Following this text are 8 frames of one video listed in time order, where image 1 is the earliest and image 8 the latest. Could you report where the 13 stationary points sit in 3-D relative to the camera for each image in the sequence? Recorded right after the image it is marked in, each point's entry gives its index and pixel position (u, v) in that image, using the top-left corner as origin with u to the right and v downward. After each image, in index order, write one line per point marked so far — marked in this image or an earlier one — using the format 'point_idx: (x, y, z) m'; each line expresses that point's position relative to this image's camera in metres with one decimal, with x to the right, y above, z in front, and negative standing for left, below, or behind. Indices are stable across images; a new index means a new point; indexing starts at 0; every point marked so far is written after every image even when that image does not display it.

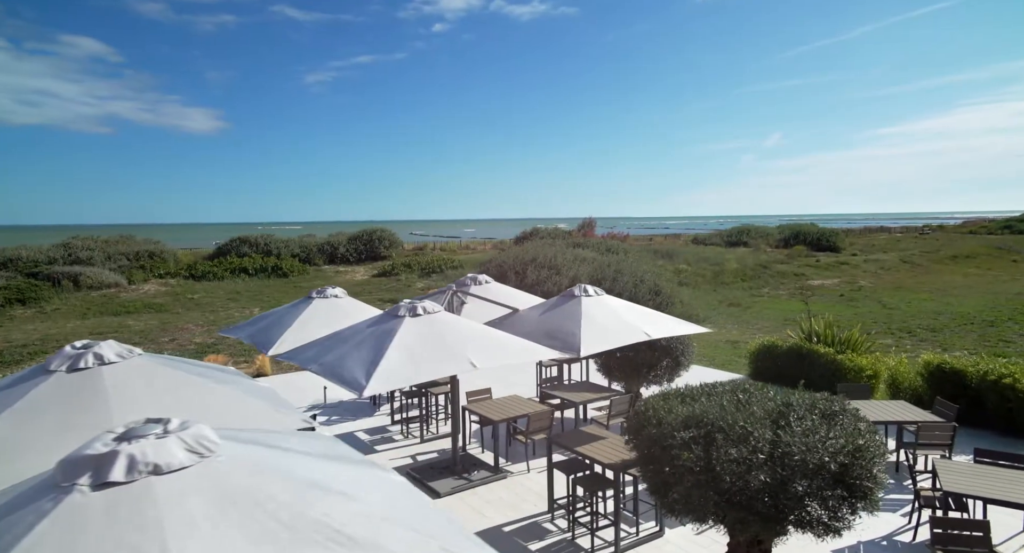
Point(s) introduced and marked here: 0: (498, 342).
0: (-0.1, -0.3, +2.9) m
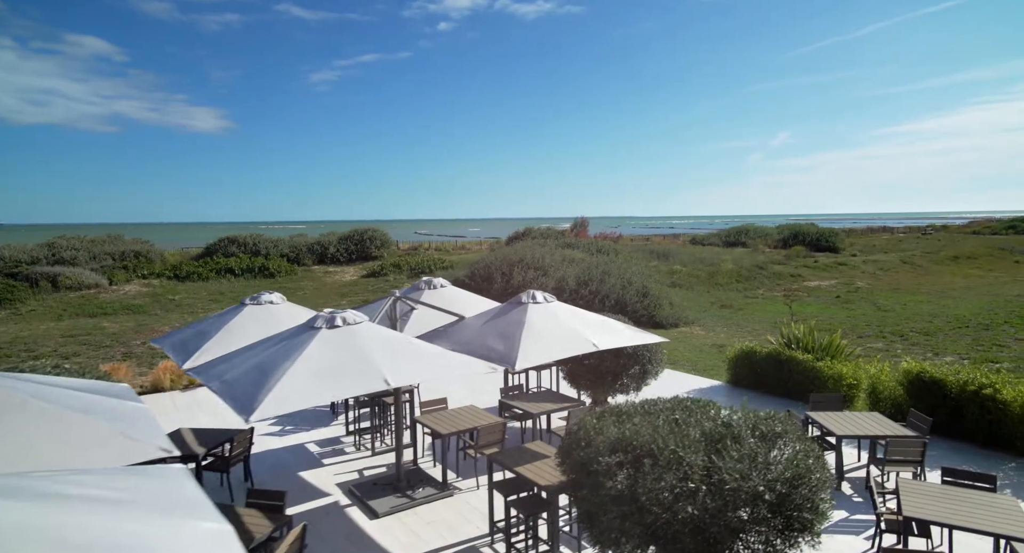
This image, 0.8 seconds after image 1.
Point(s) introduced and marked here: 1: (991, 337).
0: (-0.4, -0.3, +2.7) m
1: (+7.2, -0.9, +9.8) m
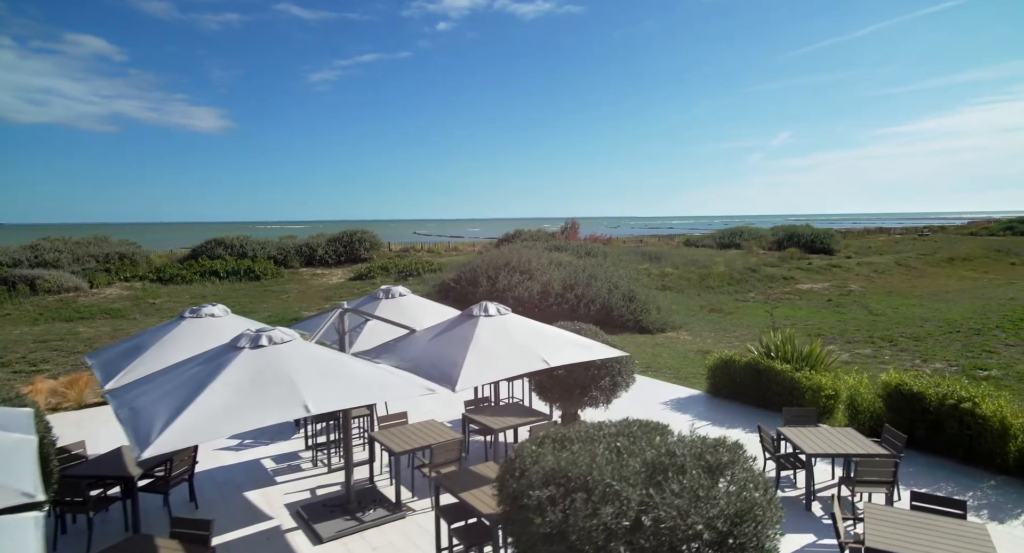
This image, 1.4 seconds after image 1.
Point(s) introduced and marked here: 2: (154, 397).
0: (-0.6, -0.4, +2.5) m
1: (+6.9, -1.0, +9.6) m
2: (-1.3, -0.4, +2.3) m
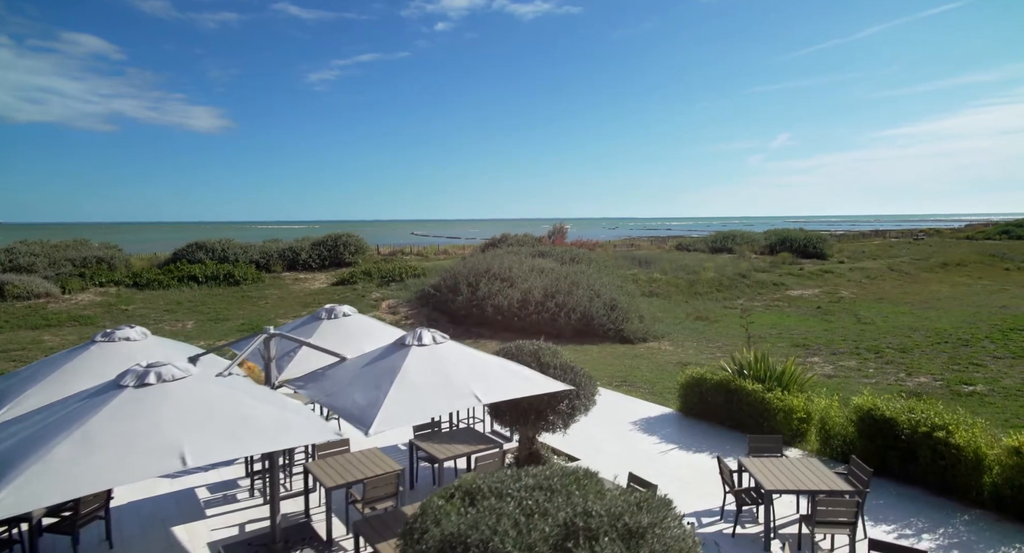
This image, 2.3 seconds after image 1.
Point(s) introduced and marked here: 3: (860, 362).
0: (-0.9, -0.5, +2.3) m
1: (+6.6, -1.1, +9.4) m
2: (-1.6, -0.5, +2.1) m
3: (+4.8, -1.2, +9.1) m
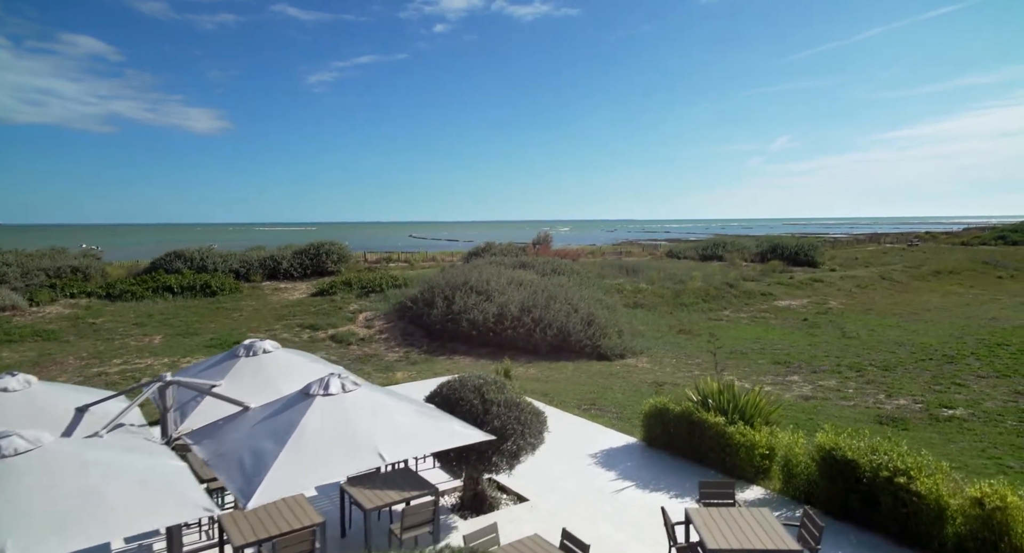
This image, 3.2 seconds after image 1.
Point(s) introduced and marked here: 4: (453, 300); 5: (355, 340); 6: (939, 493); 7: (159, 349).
0: (-1.3, -0.7, +2.1) m
1: (+6.2, -1.4, +9.2) m
2: (-2.0, -0.7, +1.9) m
3: (+4.4, -1.4, +8.8) m
4: (-1.0, -0.4, +11.1) m
5: (-2.6, -1.0, +10.7) m
6: (+2.4, -1.2, +3.7) m
7: (-5.2, -1.1, +9.7) m
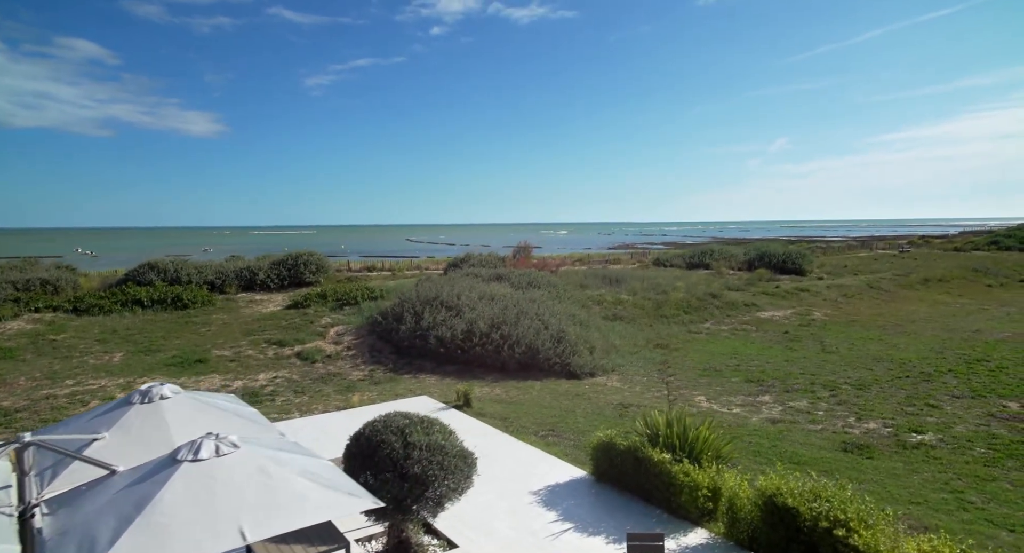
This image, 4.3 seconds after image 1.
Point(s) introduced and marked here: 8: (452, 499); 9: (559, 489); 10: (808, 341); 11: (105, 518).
0: (-1.8, -0.9, +1.9) m
1: (+5.7, -1.6, +9.0) m
2: (-2.4, -1.0, +1.6) m
3: (+4.0, -1.7, +8.6) m
4: (-1.5, -0.7, +10.9) m
5: (-3.0, -1.3, +10.4) m
6: (+1.9, -1.4, +3.5) m
7: (-5.7, -1.3, +9.5) m
8: (-0.4, -1.4, +4.1) m
9: (+0.4, -1.7, +5.3) m
10: (+6.0, -1.3, +13.1) m
11: (-1.5, -0.9, +2.5) m
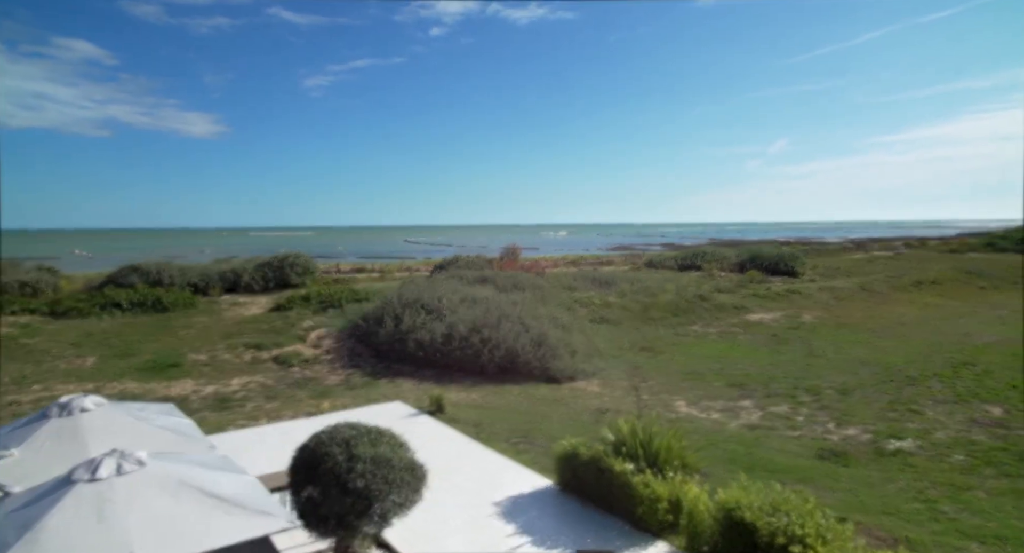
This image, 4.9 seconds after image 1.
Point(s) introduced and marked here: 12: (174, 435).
0: (-2.1, -1.0, +1.7) m
1: (+5.4, -1.6, +8.8) m
2: (-2.7, -1.0, +1.5) m
3: (+3.7, -1.7, +8.5) m
4: (-1.8, -0.7, +10.7) m
5: (-3.4, -1.3, +10.3) m
6: (+1.6, -1.5, +3.3) m
7: (-6.0, -1.4, +9.3) m
8: (-0.7, -1.4, +3.9) m
9: (+0.1, -1.7, +5.1) m
10: (+5.6, -1.3, +13.0) m
11: (-1.8, -0.9, +2.3) m
12: (-1.7, -0.8, +3.3) m
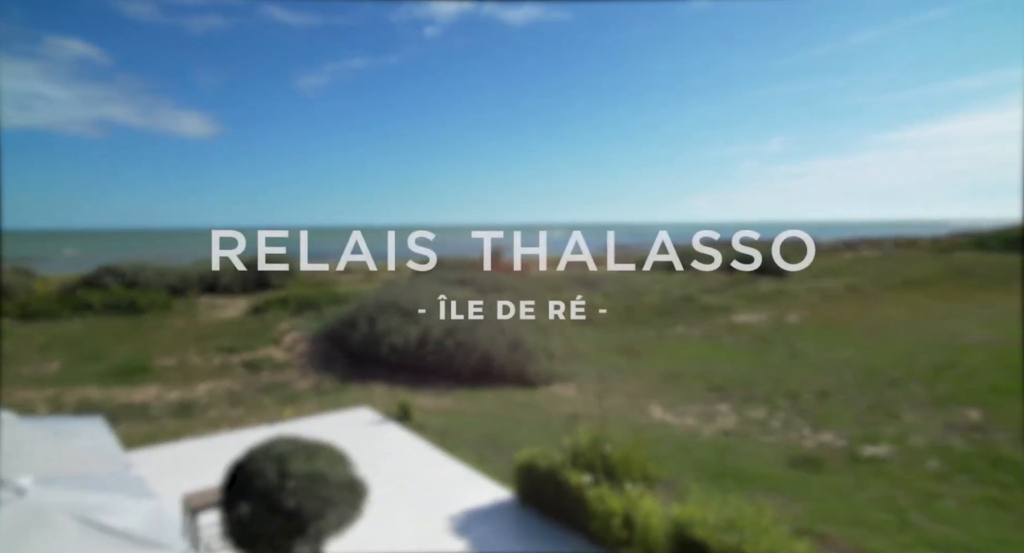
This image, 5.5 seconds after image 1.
0: (-2.4, -1.0, +1.5) m
1: (+5.0, -1.7, +8.7) m
2: (-3.0, -1.0, +1.3) m
3: (+3.3, -1.7, +8.4) m
4: (-2.2, -0.7, +10.5) m
5: (-3.7, -1.4, +10.1) m
6: (+1.3, -1.5, +3.2) m
7: (-6.4, -1.4, +9.1) m
8: (-1.0, -1.4, +3.7) m
9: (-0.2, -1.8, +5.0) m
10: (+5.2, -1.4, +12.9) m
11: (-2.1, -1.0, +2.1) m
12: (-2.1, -0.9, +3.1) m
